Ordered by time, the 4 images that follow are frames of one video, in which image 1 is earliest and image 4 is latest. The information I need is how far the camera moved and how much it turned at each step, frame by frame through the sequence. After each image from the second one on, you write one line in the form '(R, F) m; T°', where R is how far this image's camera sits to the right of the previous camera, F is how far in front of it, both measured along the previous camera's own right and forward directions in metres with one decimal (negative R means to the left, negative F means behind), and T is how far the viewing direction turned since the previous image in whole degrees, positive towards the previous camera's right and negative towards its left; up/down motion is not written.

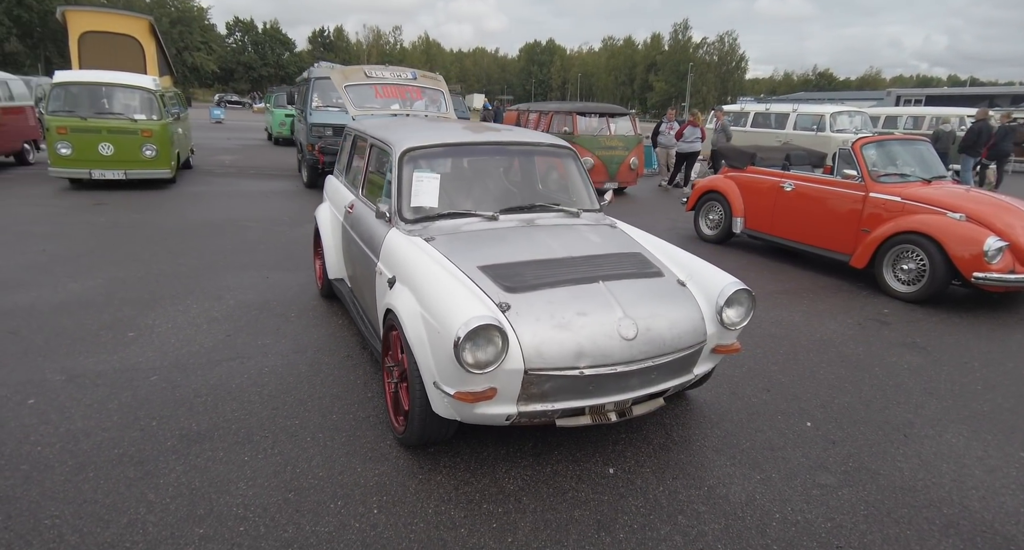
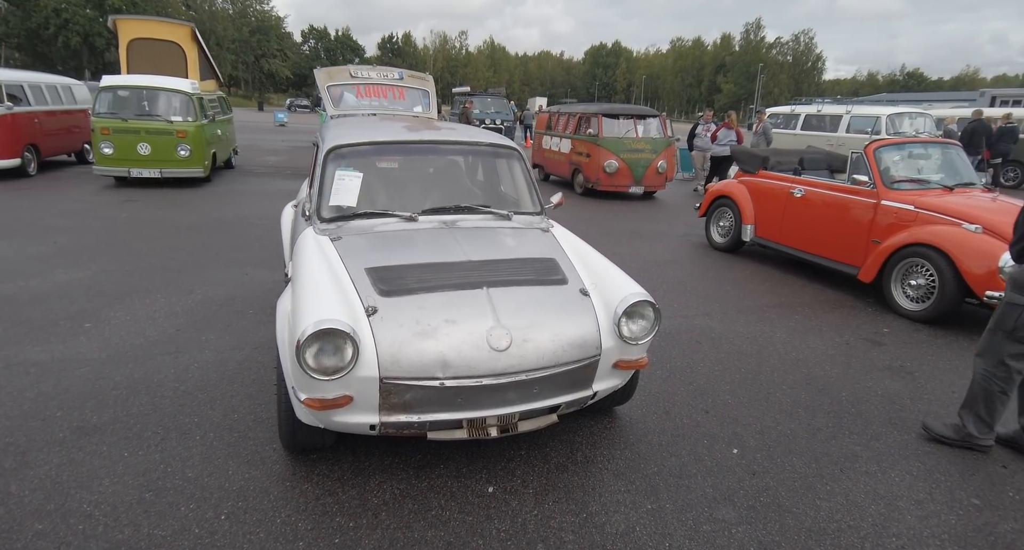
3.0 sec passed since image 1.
(+0.8, +0.2) m; -5°
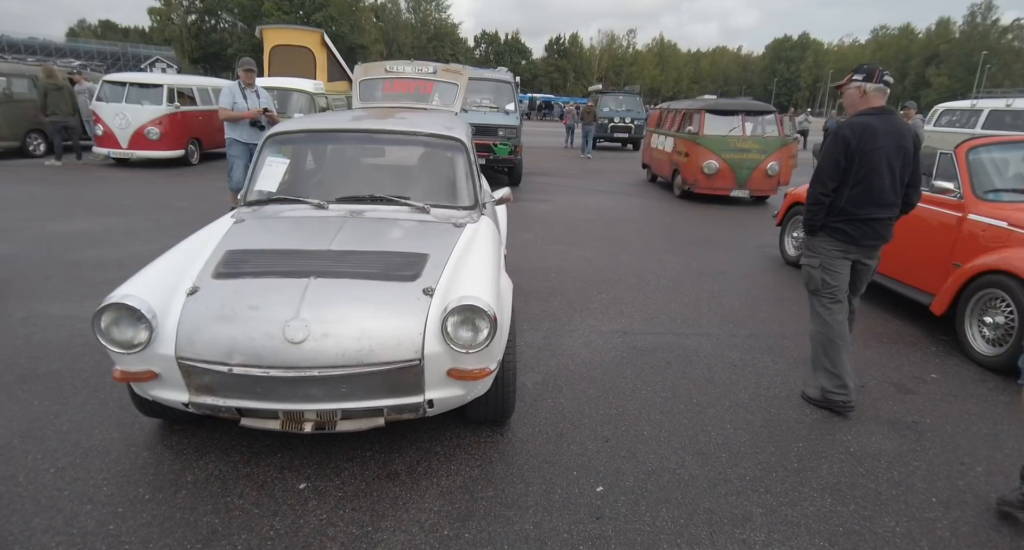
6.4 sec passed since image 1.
(+1.4, +0.4) m; -14°
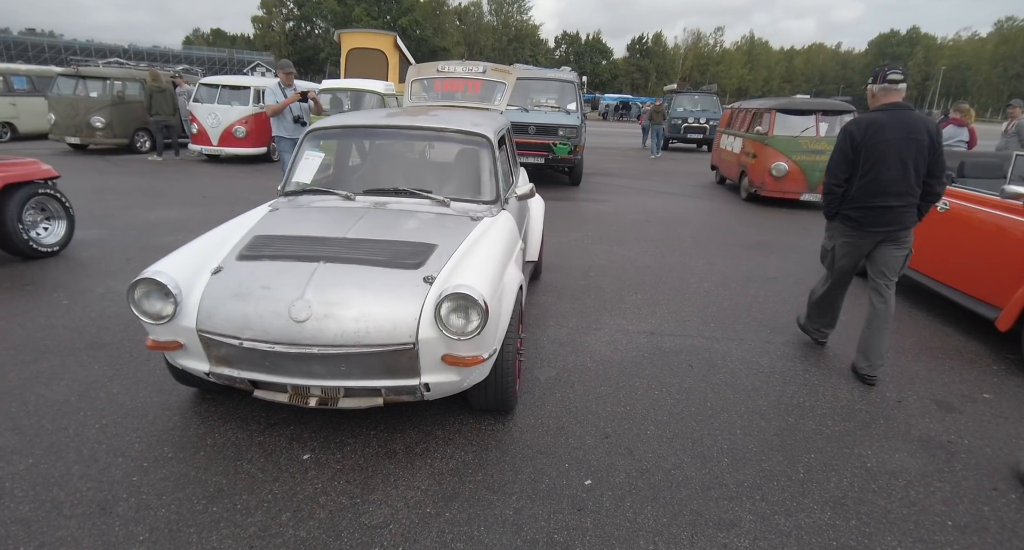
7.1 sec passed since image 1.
(+0.3, 0.0) m; -7°
